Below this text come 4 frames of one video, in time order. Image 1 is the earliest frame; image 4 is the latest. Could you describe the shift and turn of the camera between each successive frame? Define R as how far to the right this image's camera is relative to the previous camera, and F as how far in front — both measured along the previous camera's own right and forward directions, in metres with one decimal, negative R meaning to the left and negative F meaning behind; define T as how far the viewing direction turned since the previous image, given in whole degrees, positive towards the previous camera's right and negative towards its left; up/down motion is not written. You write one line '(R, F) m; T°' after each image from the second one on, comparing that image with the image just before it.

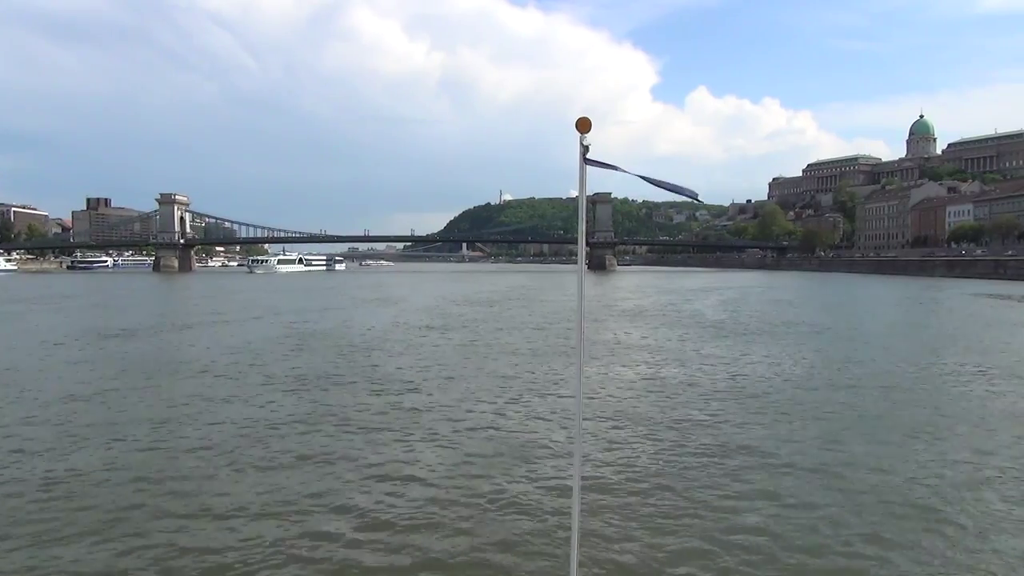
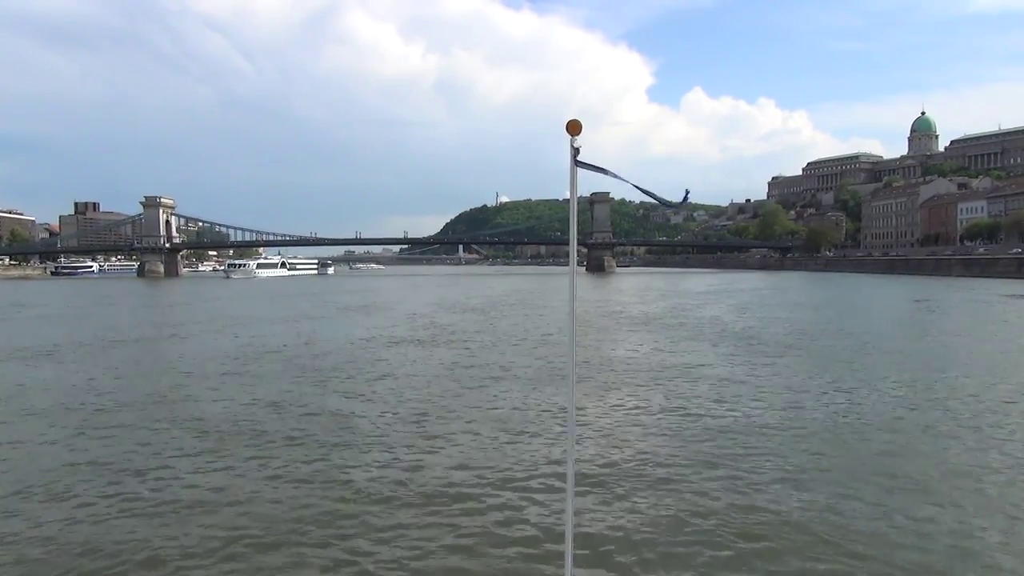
(0.0, +1.0) m; 0°
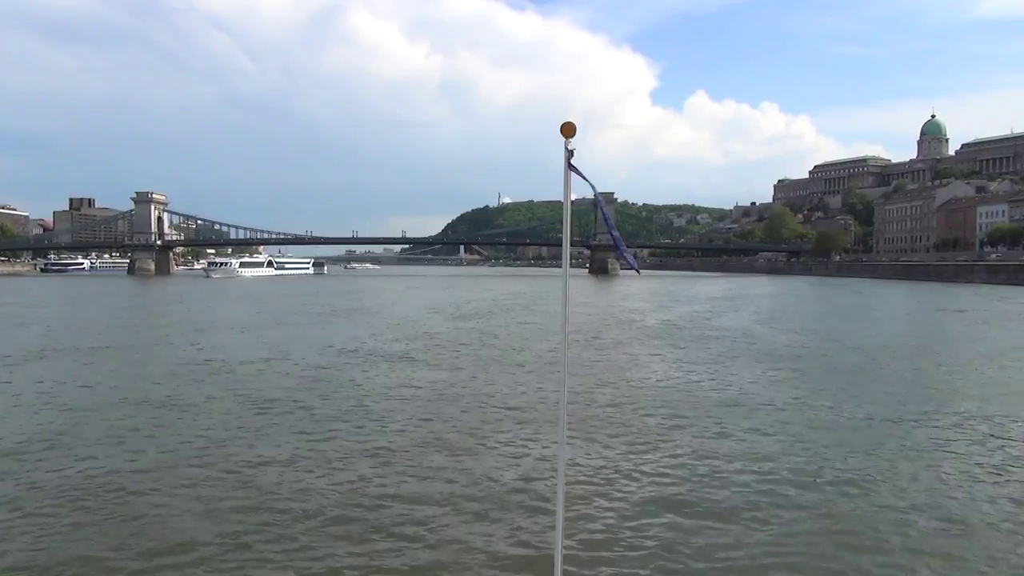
(0.0, +1.0) m; 0°
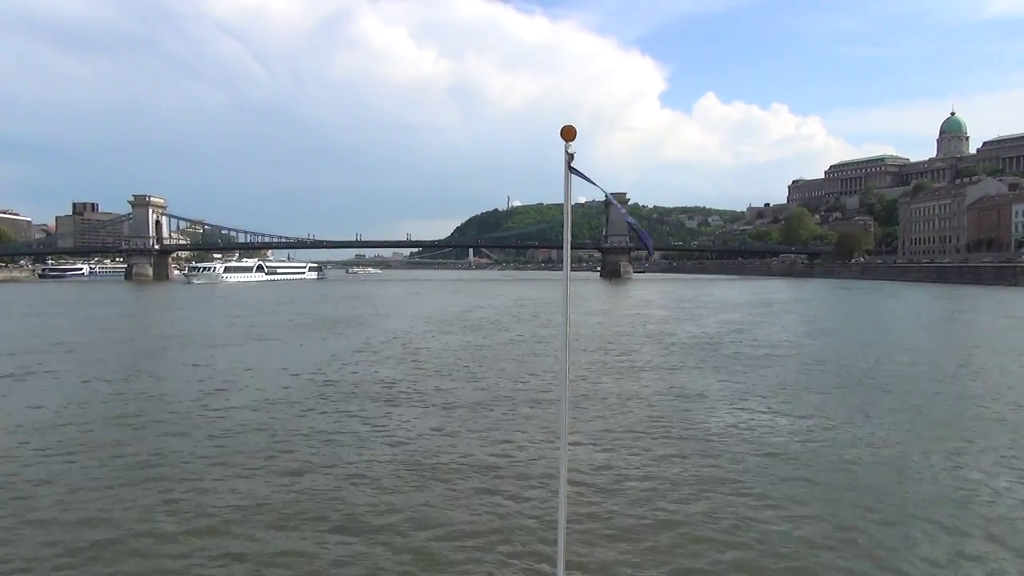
(0.0, +1.1) m; -1°
